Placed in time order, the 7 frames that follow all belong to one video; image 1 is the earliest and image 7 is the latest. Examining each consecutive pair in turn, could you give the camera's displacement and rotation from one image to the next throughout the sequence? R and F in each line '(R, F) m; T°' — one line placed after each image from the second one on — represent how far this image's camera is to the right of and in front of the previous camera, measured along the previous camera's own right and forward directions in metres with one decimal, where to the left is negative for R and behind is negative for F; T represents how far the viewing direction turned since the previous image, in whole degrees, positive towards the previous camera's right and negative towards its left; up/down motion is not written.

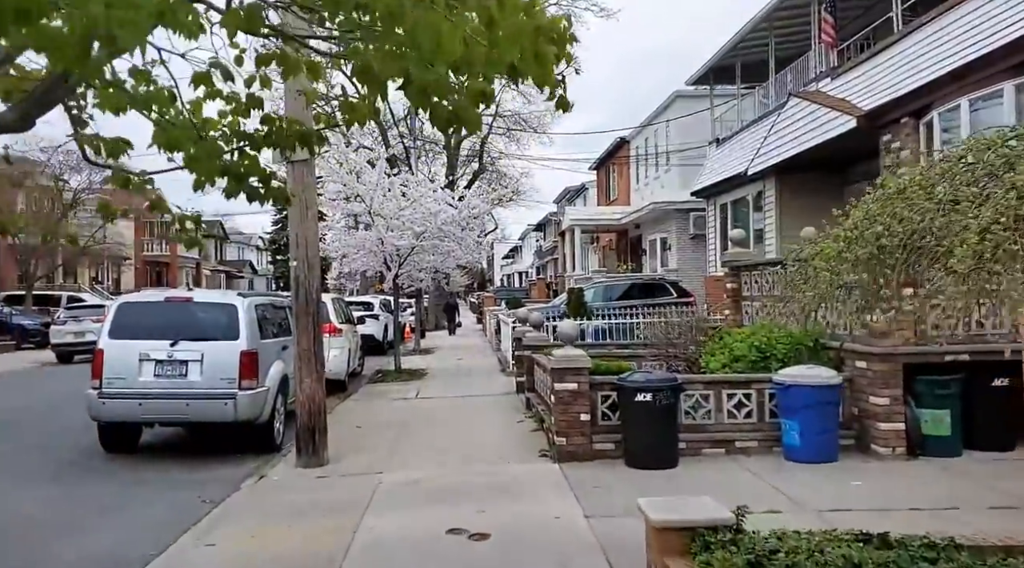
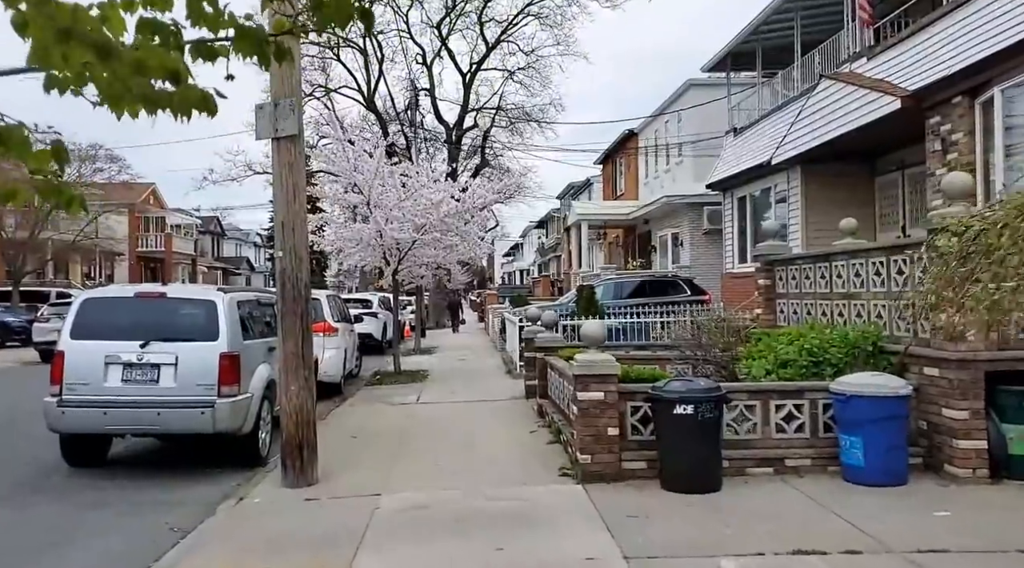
(-0.2, +1.0) m; 0°
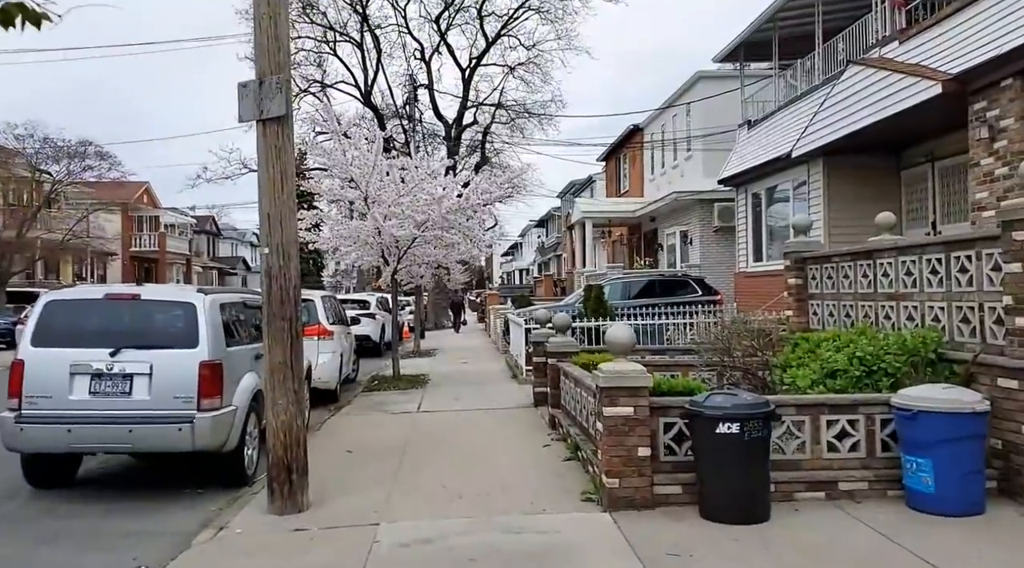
(-0.1, +0.8) m; 0°
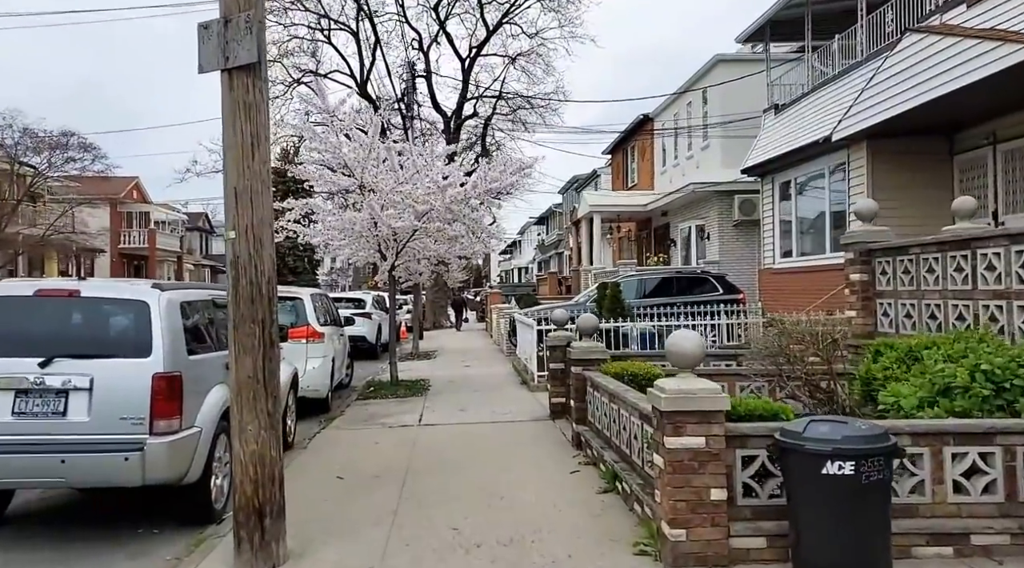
(-0.2, +1.3) m; 0°
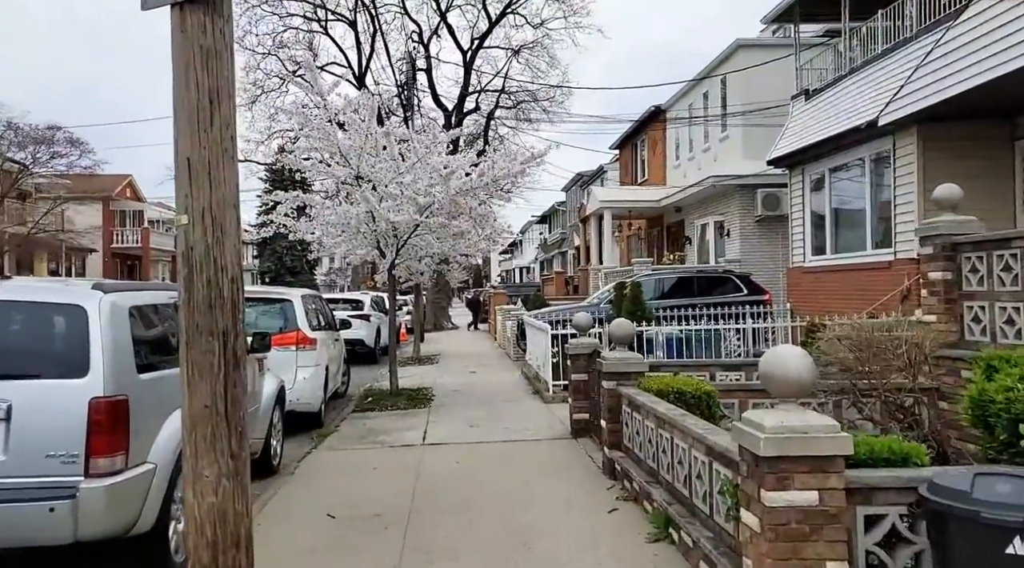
(-0.2, +1.2) m; 0°
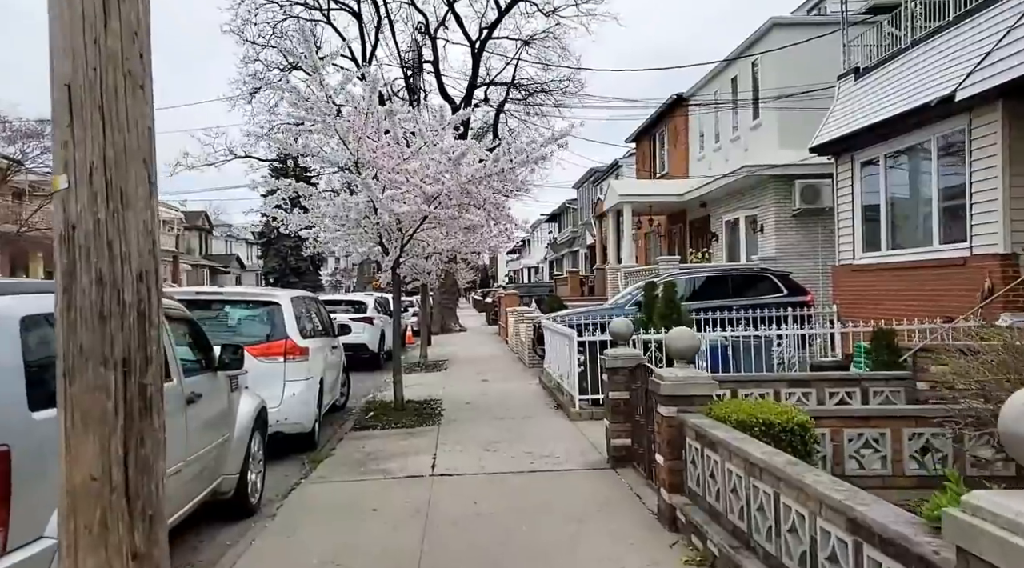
(-0.2, +1.4) m; 0°
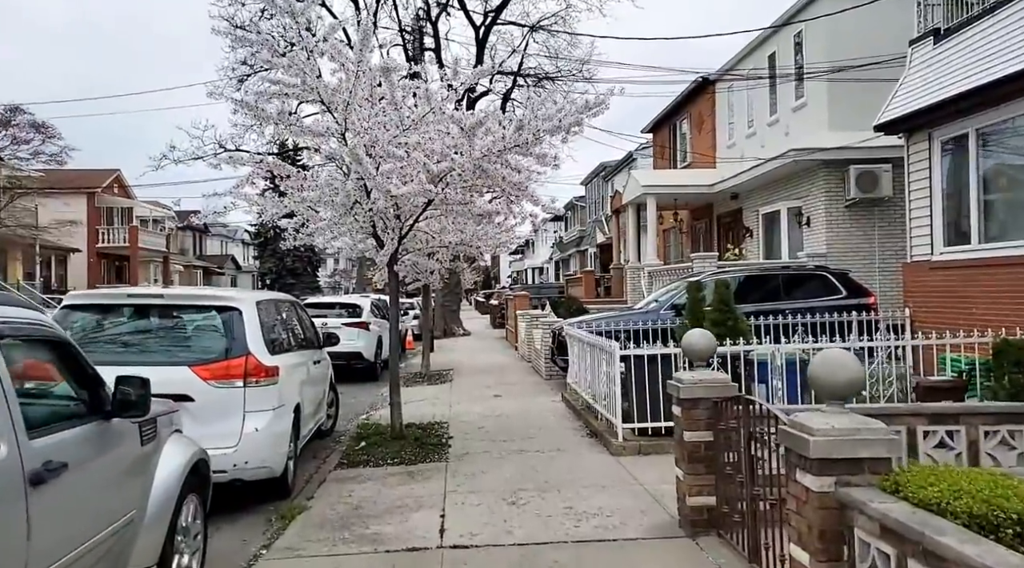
(-0.3, +2.0) m; 0°
